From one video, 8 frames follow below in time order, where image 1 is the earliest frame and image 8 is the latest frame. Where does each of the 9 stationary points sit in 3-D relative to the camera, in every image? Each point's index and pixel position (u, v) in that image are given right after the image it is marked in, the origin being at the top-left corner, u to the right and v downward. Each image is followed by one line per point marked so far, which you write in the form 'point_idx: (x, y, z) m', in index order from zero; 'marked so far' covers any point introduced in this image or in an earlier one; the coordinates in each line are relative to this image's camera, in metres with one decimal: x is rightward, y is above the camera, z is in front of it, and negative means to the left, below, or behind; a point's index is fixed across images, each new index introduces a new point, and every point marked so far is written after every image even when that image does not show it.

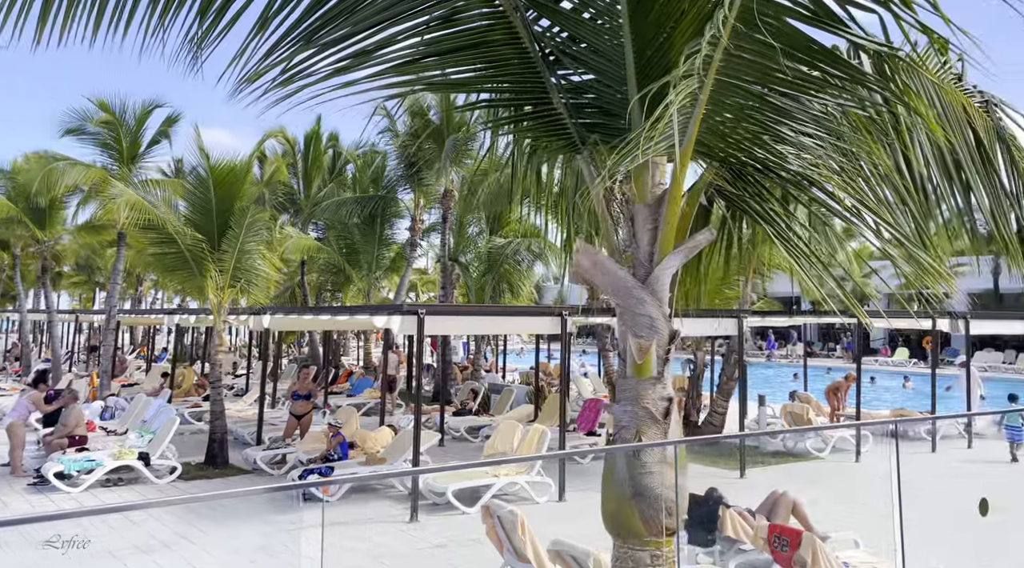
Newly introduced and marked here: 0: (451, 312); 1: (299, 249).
0: (-0.6, -0.3, +8.0) m
1: (-4.7, +0.8, +18.6) m
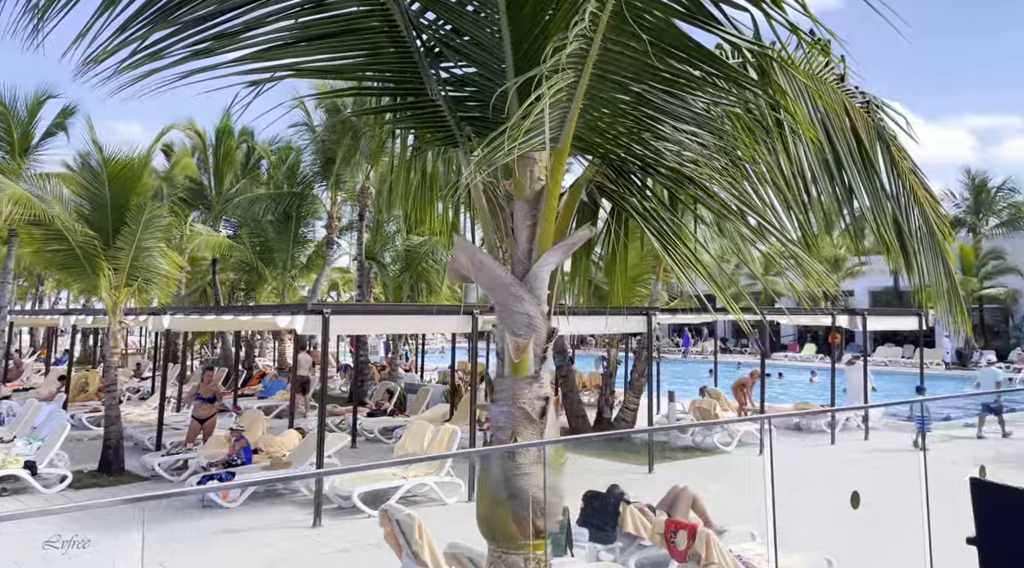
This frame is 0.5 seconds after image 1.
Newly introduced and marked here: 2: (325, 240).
0: (-1.5, -0.3, +7.8) m
1: (-6.5, +0.8, +18.0) m
2: (-4.1, +1.0, +18.7) m
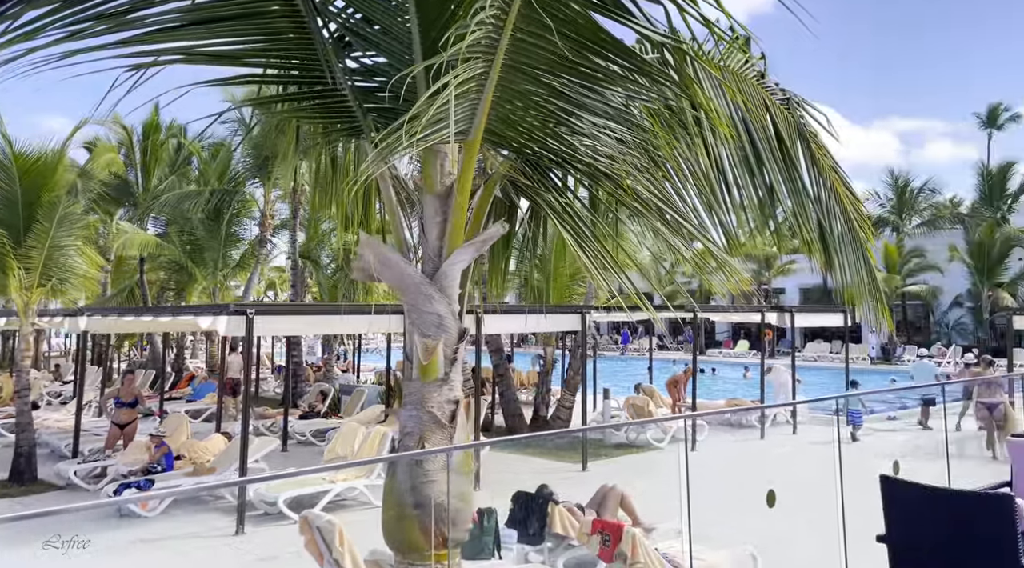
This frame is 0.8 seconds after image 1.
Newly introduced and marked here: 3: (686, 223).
0: (-2.1, -0.3, +7.6) m
1: (-7.8, +0.8, +17.4) m
2: (-5.5, +1.0, +18.3) m
3: (+0.7, +0.2, +3.4) m
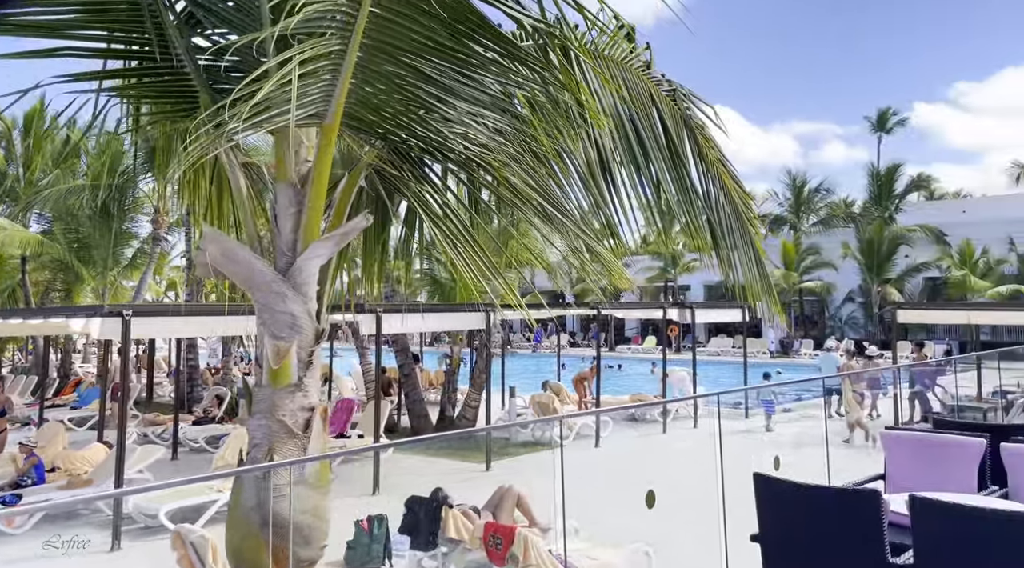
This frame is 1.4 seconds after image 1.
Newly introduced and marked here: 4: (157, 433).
0: (-2.9, -0.3, +7.2) m
1: (-9.7, +0.8, +16.4) m
2: (-7.5, +1.0, +17.4) m
3: (+0.2, +0.3, +3.3) m
4: (-4.4, -1.9, +10.6) m
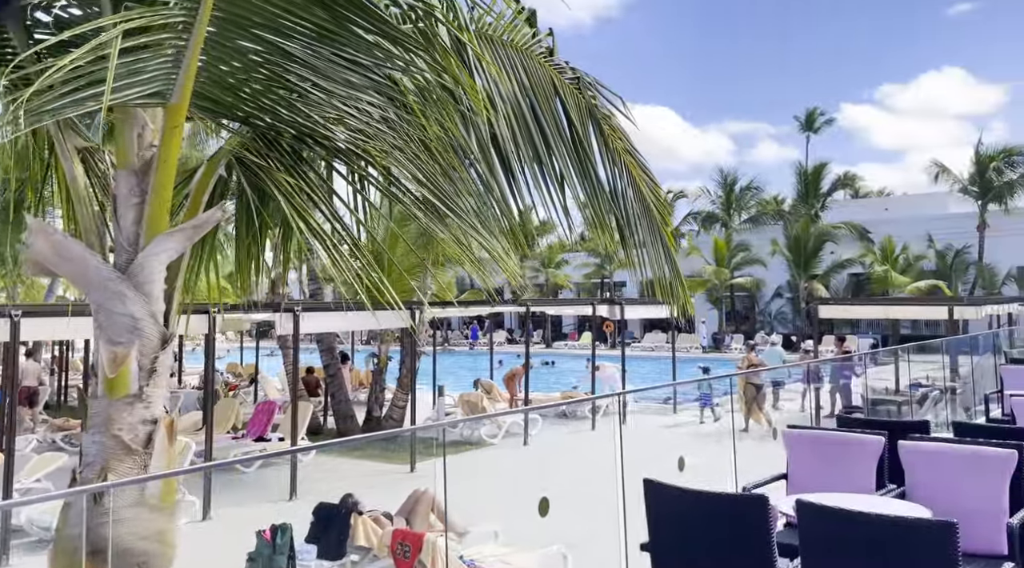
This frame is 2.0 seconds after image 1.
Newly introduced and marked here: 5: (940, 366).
0: (-3.6, -0.2, +6.9) m
1: (-11.0, +0.8, +15.5) m
2: (-8.9, +1.0, +16.7) m
3: (-0.1, +0.3, +3.1) m
4: (-5.3, -1.8, +10.1) m
5: (+5.5, -1.0, +10.9) m
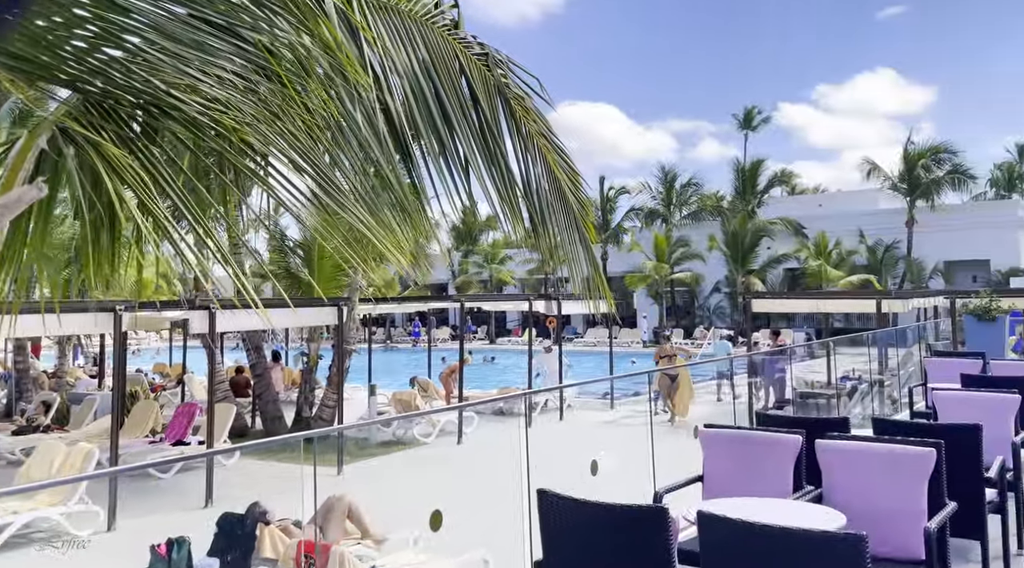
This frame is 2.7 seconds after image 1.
0: (-4.2, -0.2, +6.4) m
1: (-12.1, +0.8, +14.5) m
2: (-10.1, +1.1, +15.9) m
3: (-0.5, +0.3, +2.9) m
4: (-6.1, -1.8, +9.5) m
5: (+4.7, -1.0, +11.0) m
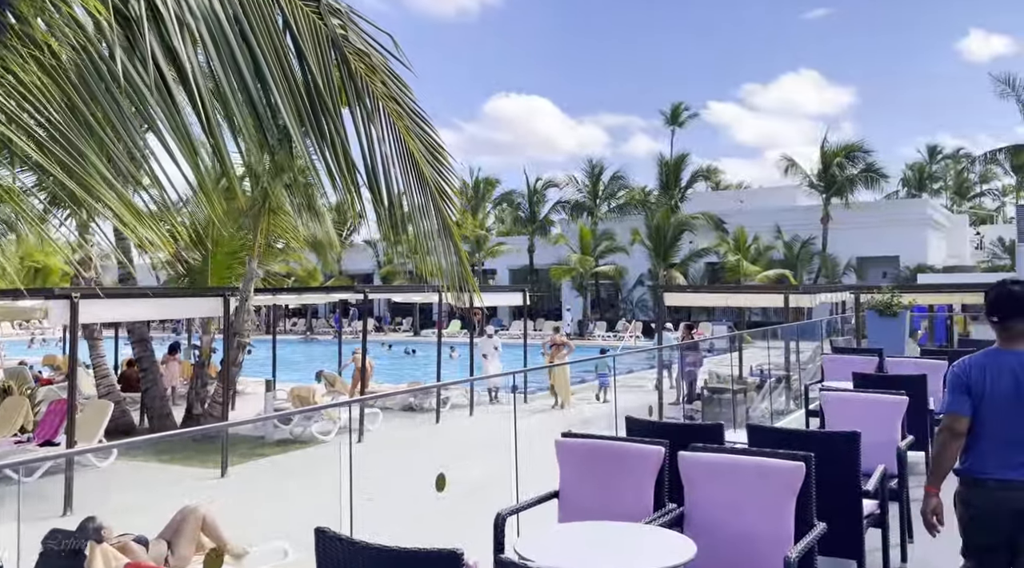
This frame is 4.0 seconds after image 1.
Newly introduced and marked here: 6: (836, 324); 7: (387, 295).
0: (-5.0, -0.1, +5.7) m
1: (-13.5, +1.1, +13.1) m
2: (-11.6, +1.3, +14.6) m
3: (-1.0, +0.3, +2.5) m
4: (-7.2, -1.7, +8.6) m
5: (+3.5, -0.9, +11.0) m
6: (+5.4, -0.7, +13.9) m
7: (-2.2, -0.2, +14.6) m
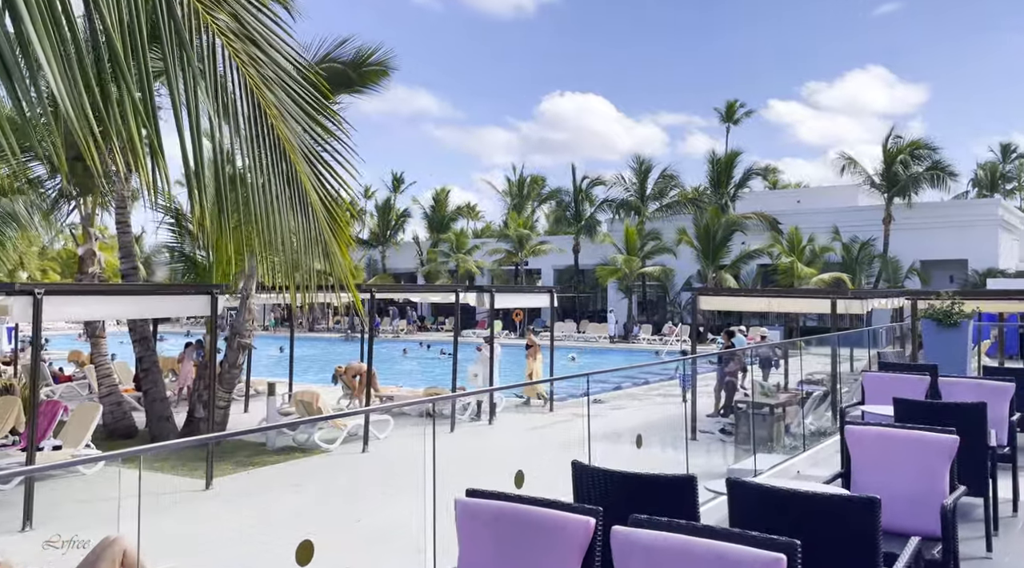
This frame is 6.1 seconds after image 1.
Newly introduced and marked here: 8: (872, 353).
0: (-5.0, -0.1, +5.3) m
1: (-13.0, +1.2, +13.3) m
2: (-11.0, +1.4, +14.7) m
3: (-1.3, +0.3, +1.9) m
4: (-7.0, -1.6, +8.4) m
5: (+3.7, -0.9, +10.1) m
6: (+5.8, -0.8, +12.8) m
7: (-1.6, -0.2, +14.1) m
8: (+5.1, -1.0, +11.8) m
